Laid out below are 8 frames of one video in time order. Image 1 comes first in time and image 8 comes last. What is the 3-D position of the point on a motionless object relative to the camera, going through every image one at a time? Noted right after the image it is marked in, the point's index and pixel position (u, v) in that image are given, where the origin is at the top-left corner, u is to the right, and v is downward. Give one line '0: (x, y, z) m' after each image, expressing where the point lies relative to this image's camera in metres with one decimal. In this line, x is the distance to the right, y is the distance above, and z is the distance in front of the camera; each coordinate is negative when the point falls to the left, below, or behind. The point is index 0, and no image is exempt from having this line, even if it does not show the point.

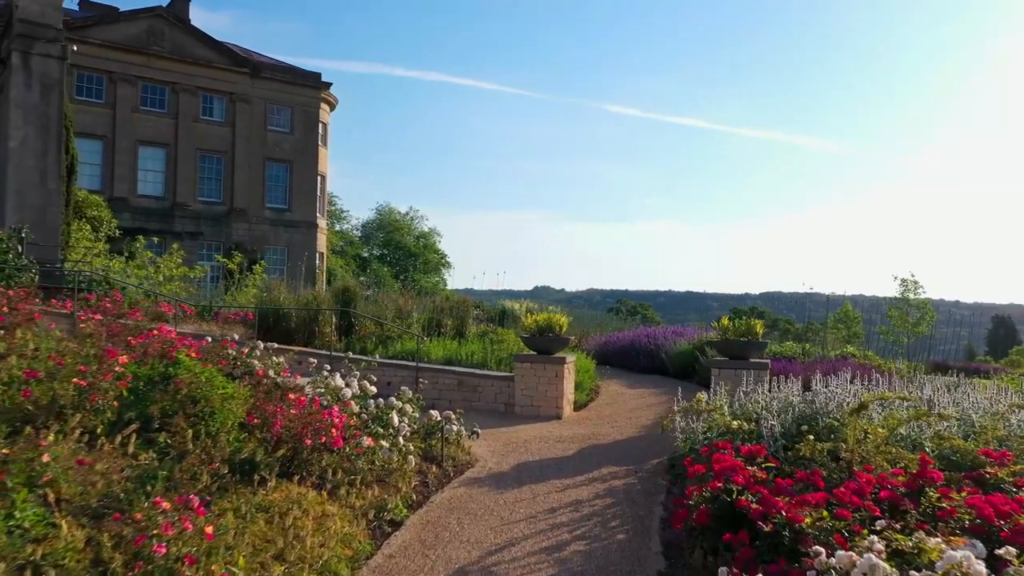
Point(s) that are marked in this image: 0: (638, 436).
0: (+1.2, -1.4, +7.9) m
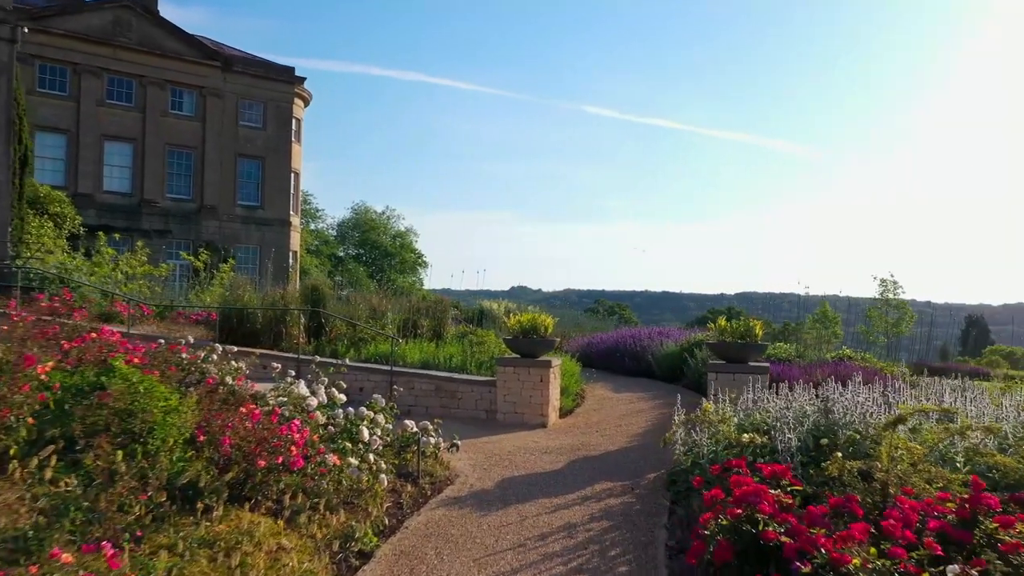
0: (+1.0, -1.4, +7.3) m
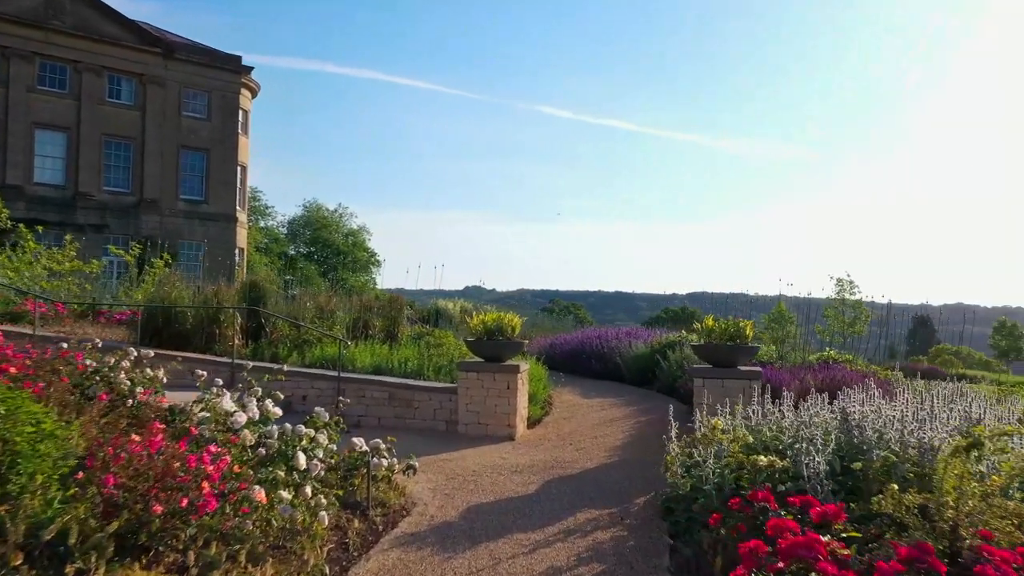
0: (+0.8, -1.4, +6.5) m
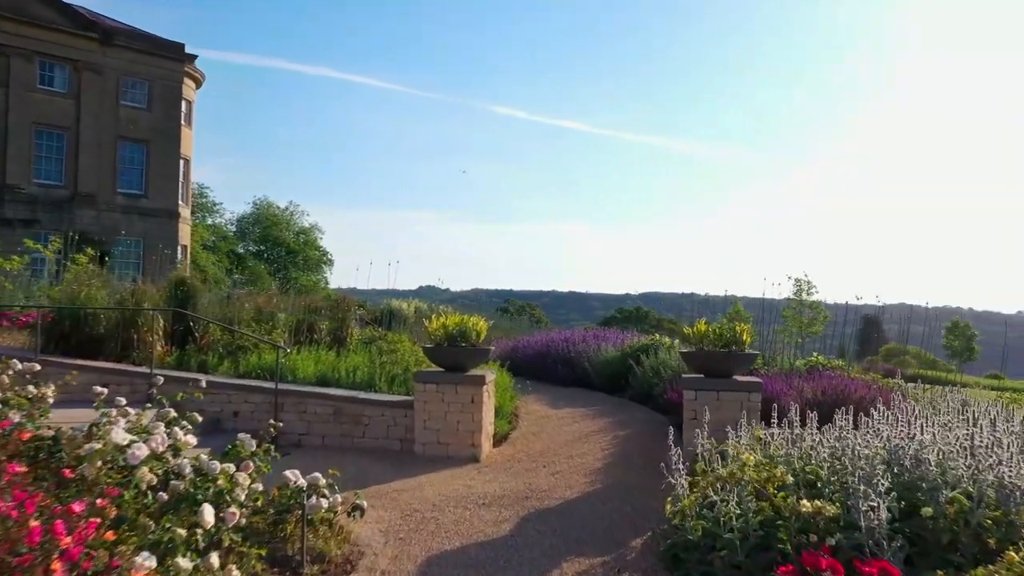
0: (+0.5, -1.4, +5.6) m
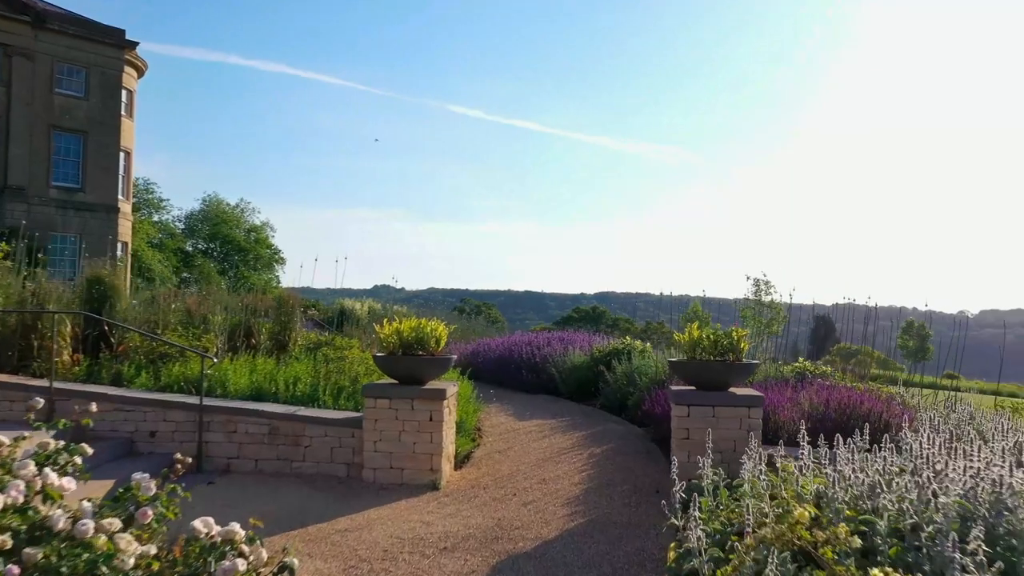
0: (+0.3, -1.4, +4.7) m
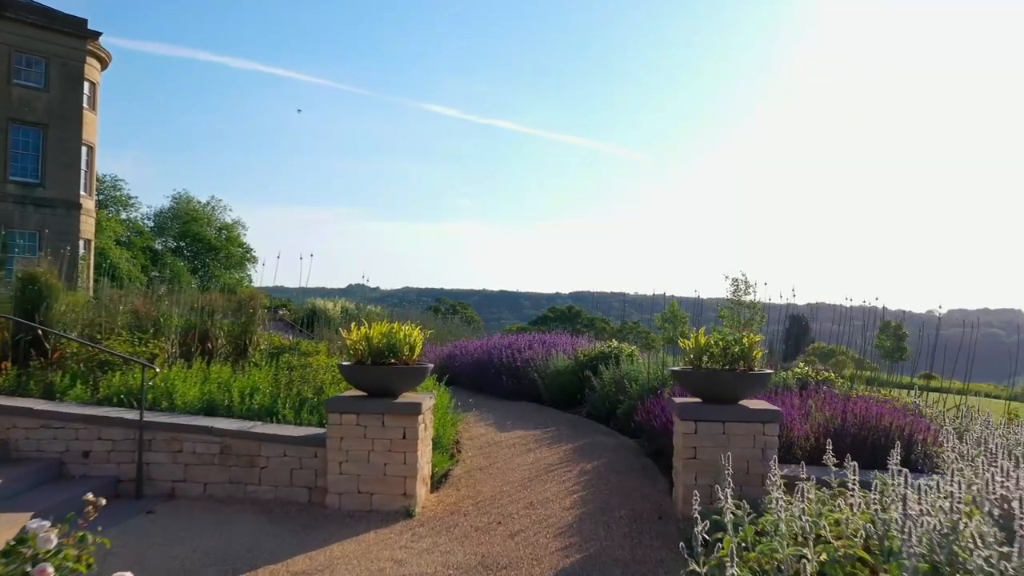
0: (+0.3, -1.4, +4.1) m
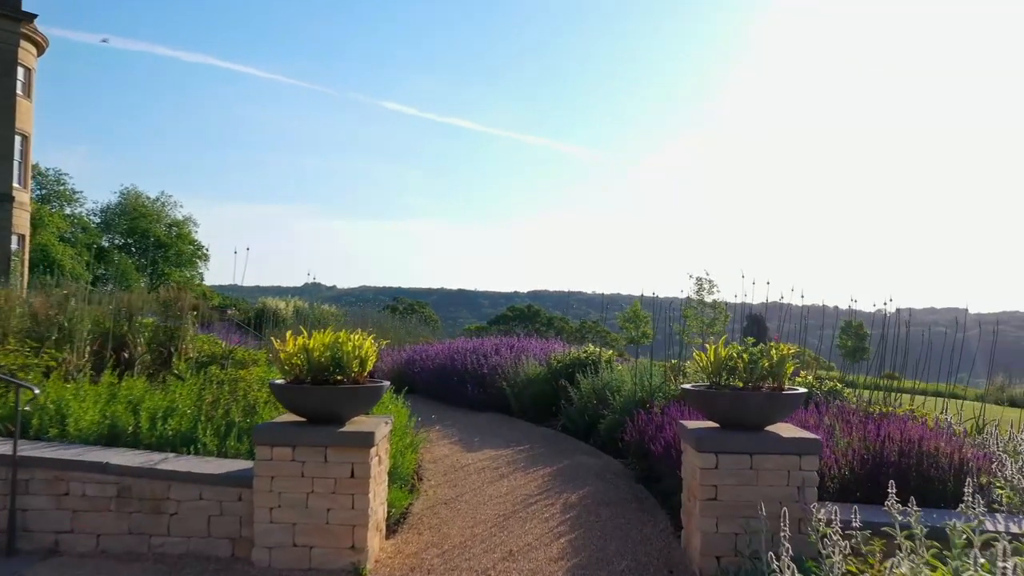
0: (+0.2, -1.4, +3.1) m
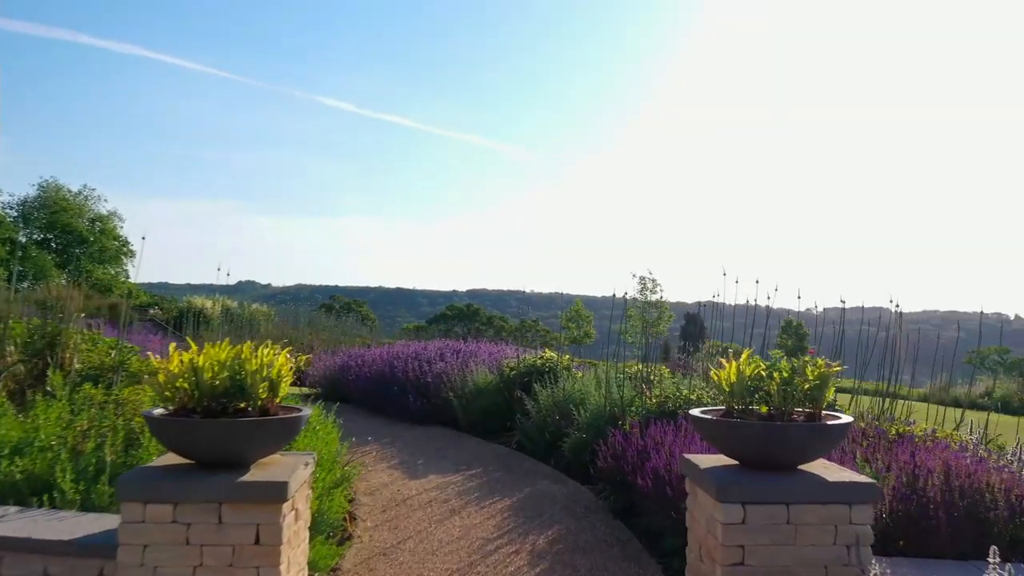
0: (+0.1, -1.3, +2.1) m
